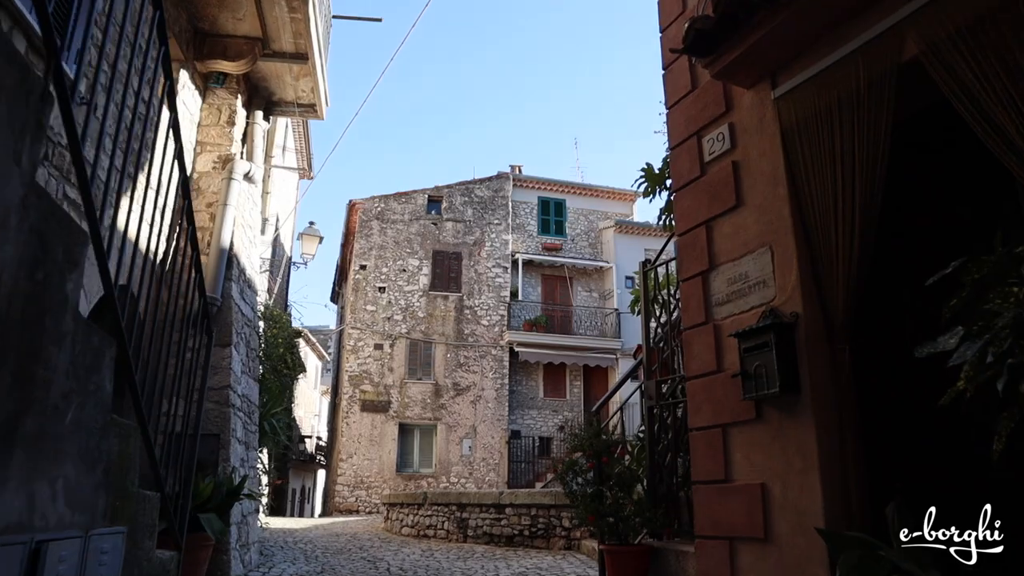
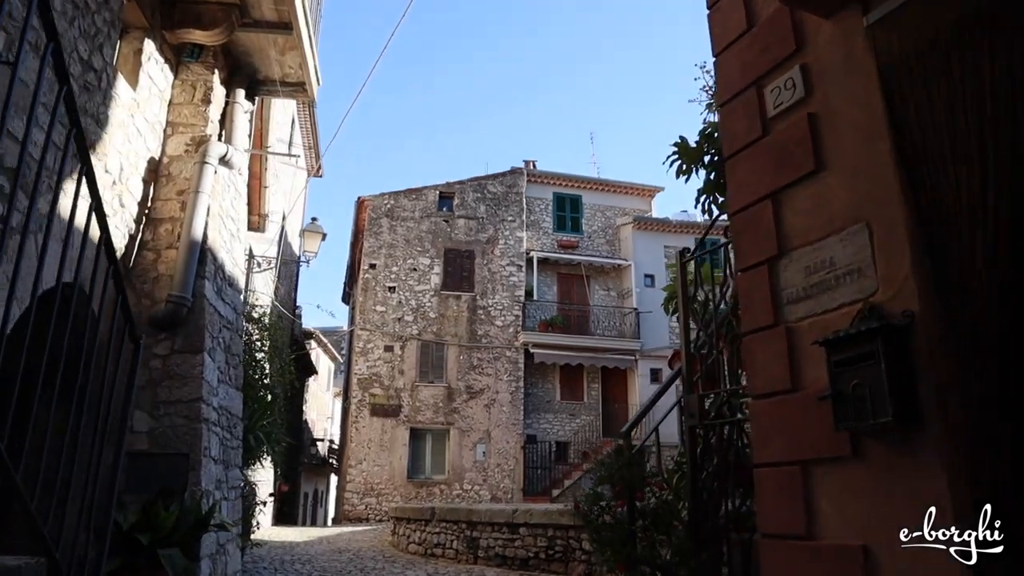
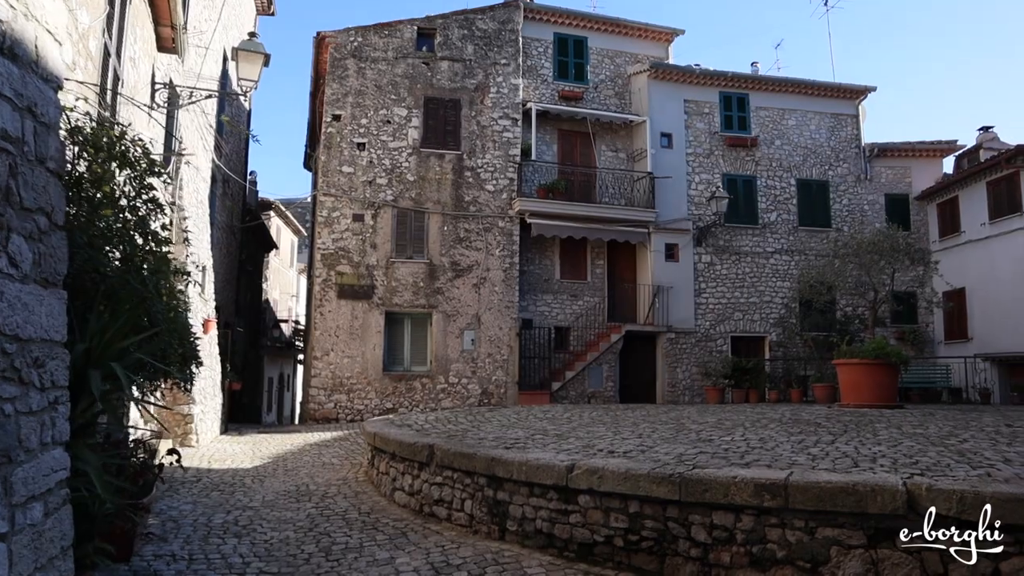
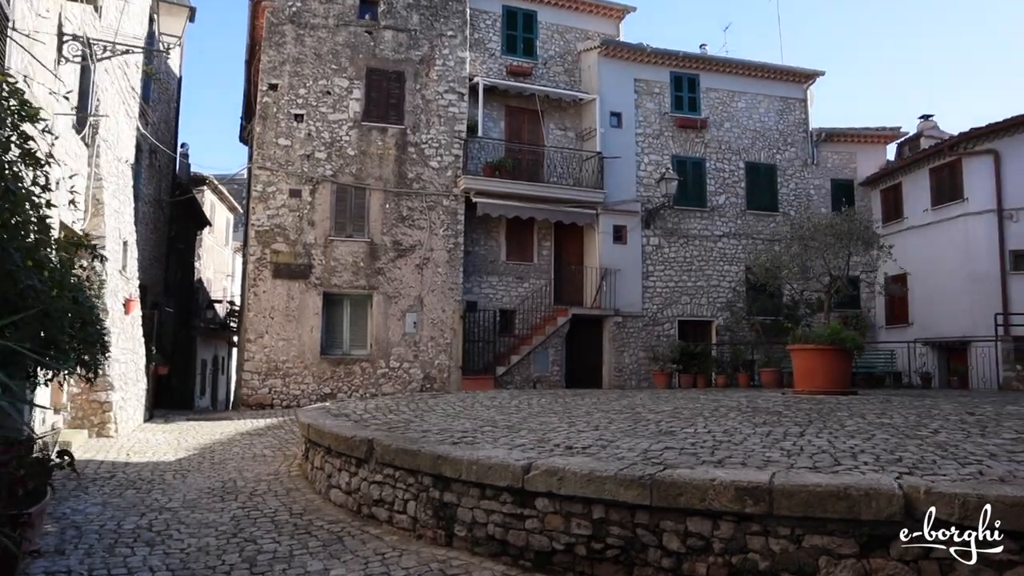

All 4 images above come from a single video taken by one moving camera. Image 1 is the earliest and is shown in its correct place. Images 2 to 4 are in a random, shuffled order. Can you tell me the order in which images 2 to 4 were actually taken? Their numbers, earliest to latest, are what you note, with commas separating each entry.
2, 3, 4
